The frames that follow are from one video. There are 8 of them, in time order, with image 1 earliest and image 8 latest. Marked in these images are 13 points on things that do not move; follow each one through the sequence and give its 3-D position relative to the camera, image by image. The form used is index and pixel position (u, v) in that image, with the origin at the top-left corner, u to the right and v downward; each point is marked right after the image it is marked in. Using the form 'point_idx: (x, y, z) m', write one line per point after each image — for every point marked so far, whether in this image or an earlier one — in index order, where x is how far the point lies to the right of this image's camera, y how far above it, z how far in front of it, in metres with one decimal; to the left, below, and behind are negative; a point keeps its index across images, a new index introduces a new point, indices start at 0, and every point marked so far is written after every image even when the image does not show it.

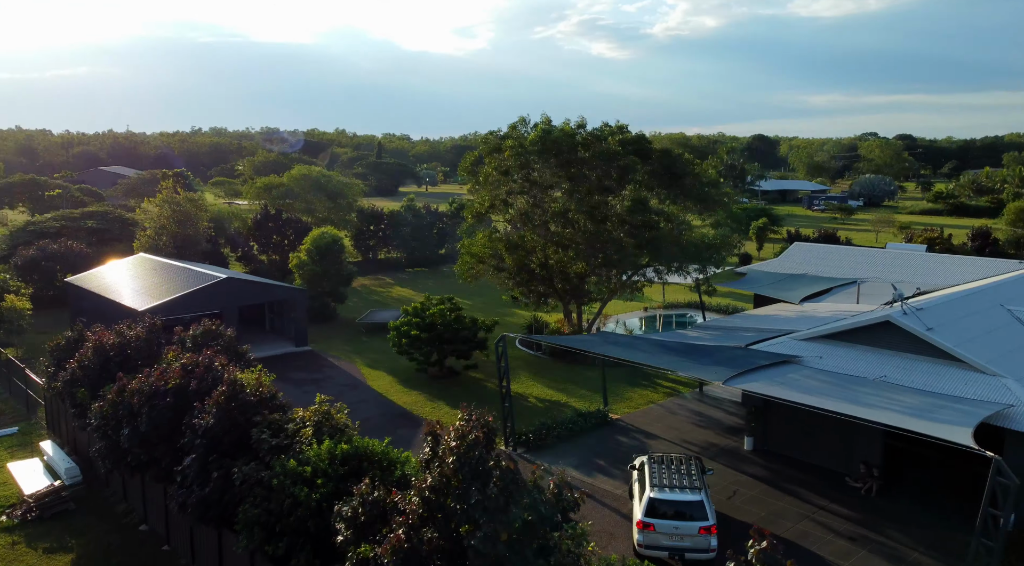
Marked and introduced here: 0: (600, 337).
0: (+2.4, -1.5, +18.9) m
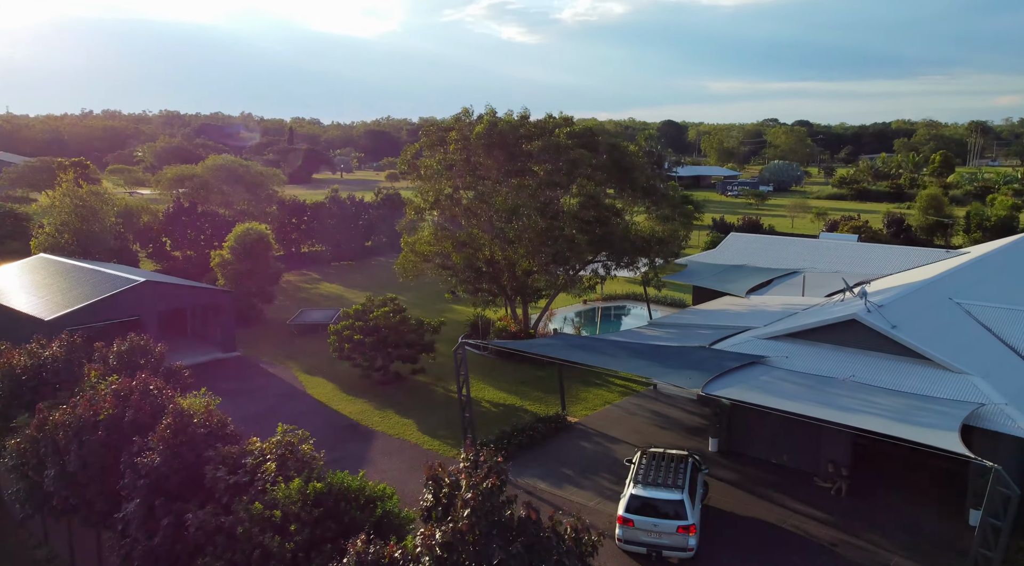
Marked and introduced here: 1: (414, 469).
0: (+1.3, -1.5, +18.3) m
1: (-2.3, -4.4, +17.0) m
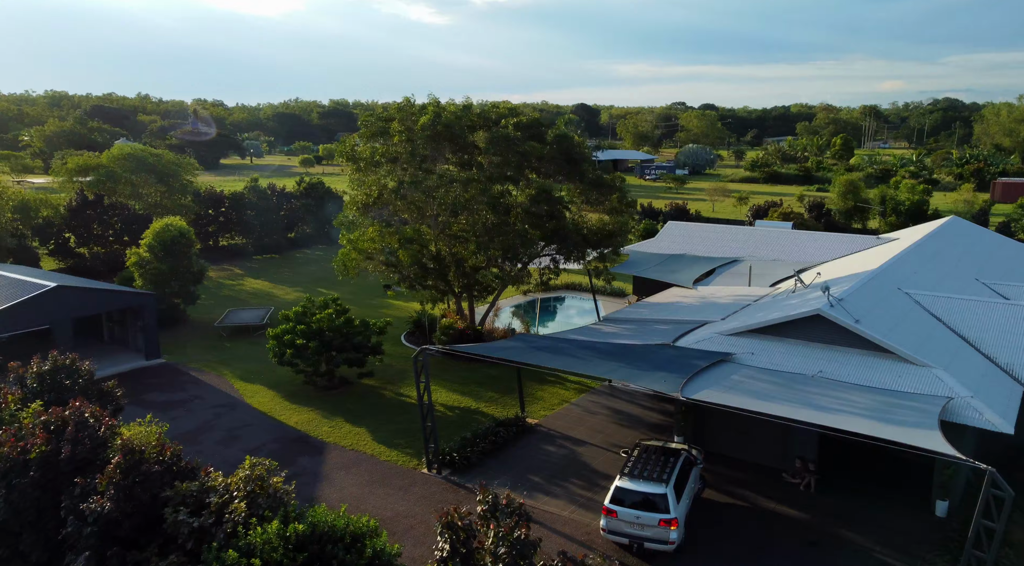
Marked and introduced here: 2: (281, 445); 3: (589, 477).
0: (+0.3, -1.5, +17.7) m
1: (-3.1, -4.5, +16.0) m
2: (-6.0, -4.2, +18.5) m
3: (+1.7, -4.4, +16.0) m
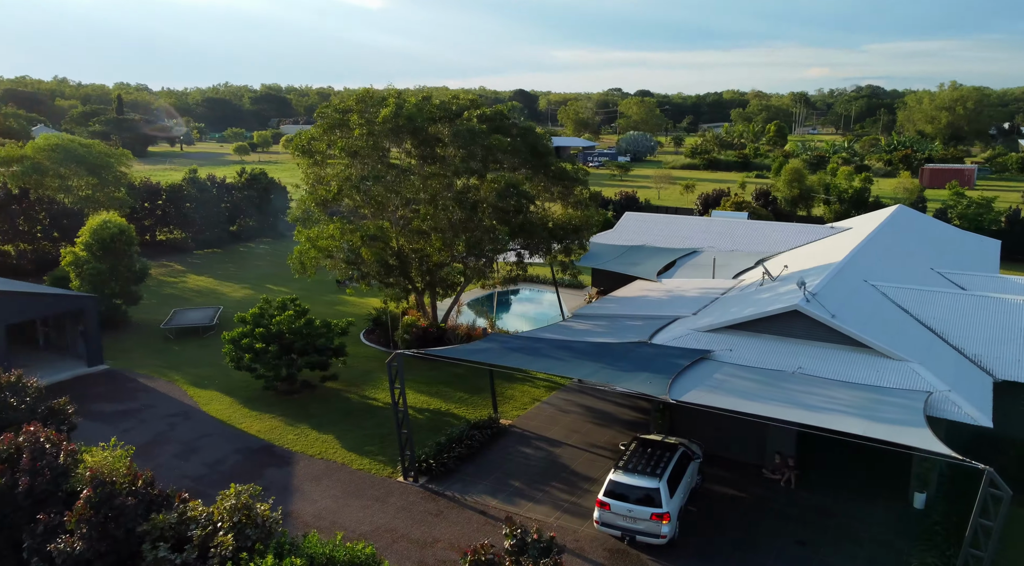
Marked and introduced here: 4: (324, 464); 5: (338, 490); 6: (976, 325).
0: (-0.3, -1.5, +17.2) m
1: (-3.5, -4.6, +15.4) m
2: (-6.7, -4.3, +17.6) m
3: (+1.3, -4.4, +15.7) m
4: (-4.5, -4.4, +16.9) m
5: (-3.8, -4.6, +15.6) m
6: (+11.1, -1.0, +16.9) m
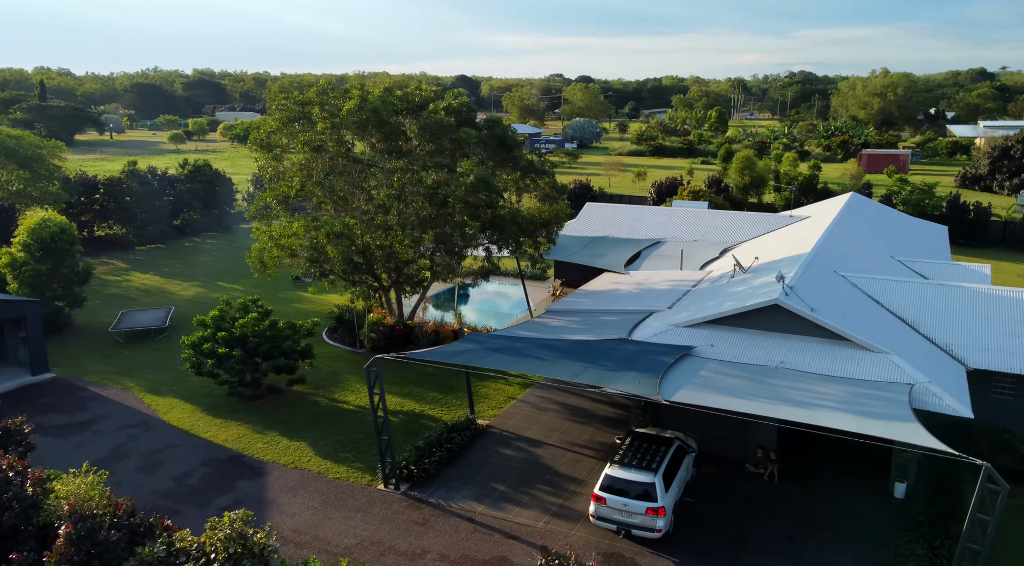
0: (-0.8, -1.4, +16.8) m
1: (-3.8, -4.7, +14.8) m
2: (-7.1, -4.4, +16.8) m
3: (+1.0, -4.4, +15.5) m
4: (-4.9, -4.4, +16.3) m
5: (-4.2, -4.7, +15.0) m
6: (+10.6, -0.8, +17.3) m
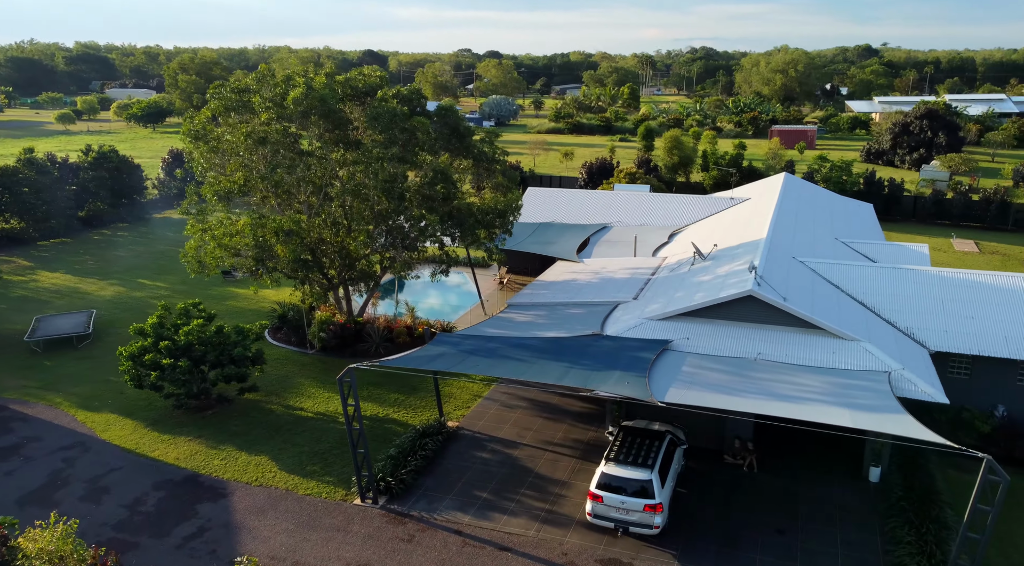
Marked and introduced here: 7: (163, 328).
0: (-1.4, -1.4, +16.2) m
1: (-4.1, -4.8, +14.0) m
2: (-7.6, -4.6, +15.6) m
3: (+0.6, -4.3, +15.2) m
4: (-5.4, -4.6, +15.3) m
5: (-4.5, -4.8, +14.1) m
6: (+9.8, -0.4, +17.9) m
7: (-9.4, -1.2, +19.1) m
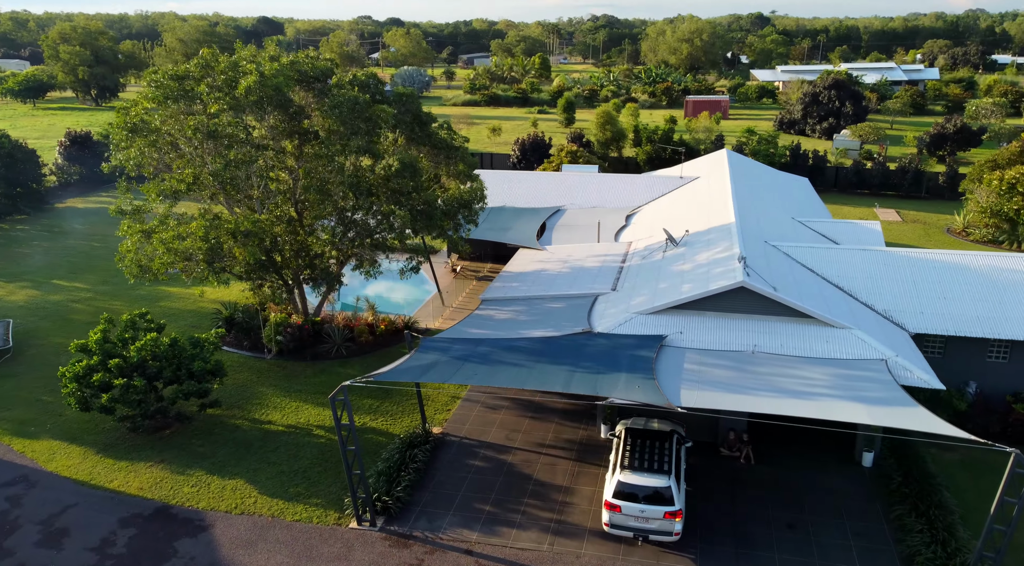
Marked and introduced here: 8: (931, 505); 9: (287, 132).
0: (-1.6, -1.5, +15.4) m
1: (-3.9, -5.1, +13.0) m
2: (-7.6, -5.0, +14.2) m
3: (+0.6, -4.4, +14.7) m
4: (-5.3, -4.8, +14.2) m
5: (-4.3, -5.1, +13.1) m
6: (+9.3, +0.1, +18.3) m
7: (-9.9, -1.5, +17.4) m
8: (+7.7, -4.1, +12.9) m
9: (-6.1, +4.1, +19.2) m
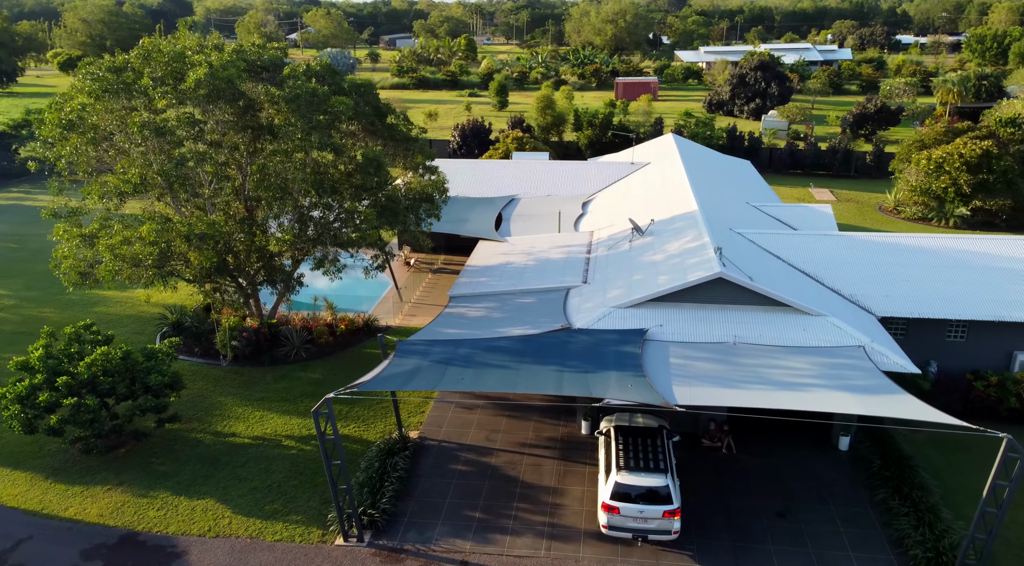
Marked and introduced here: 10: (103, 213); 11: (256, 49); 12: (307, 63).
0: (-2.0, -1.5, +14.9) m
1: (-3.9, -5.2, +12.4) m
2: (-7.7, -5.2, +13.3) m
3: (+0.4, -4.3, +14.5) m
4: (-5.4, -5.0, +13.4) m
5: (-4.3, -5.2, +12.5) m
6: (+8.6, +0.5, +18.7) m
7: (-10.4, -1.8, +16.1) m
8: (+7.6, -3.8, +13.3) m
9: (-7.0, +4.0, +18.1) m
10: (-10.8, +1.8, +18.7) m
11: (-6.8, +6.2, +19.0) m
12: (-5.6, +6.1, +19.6) m
